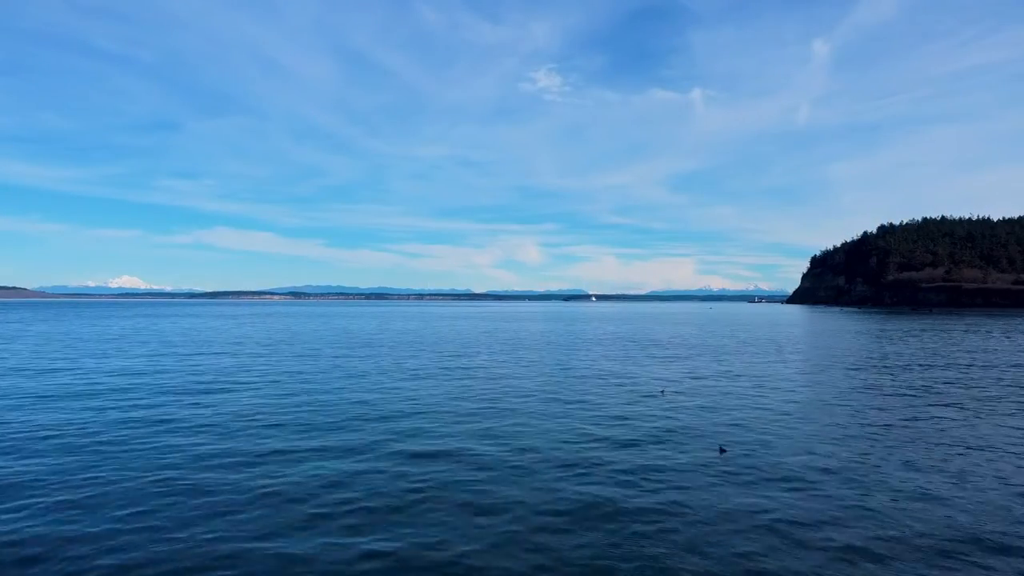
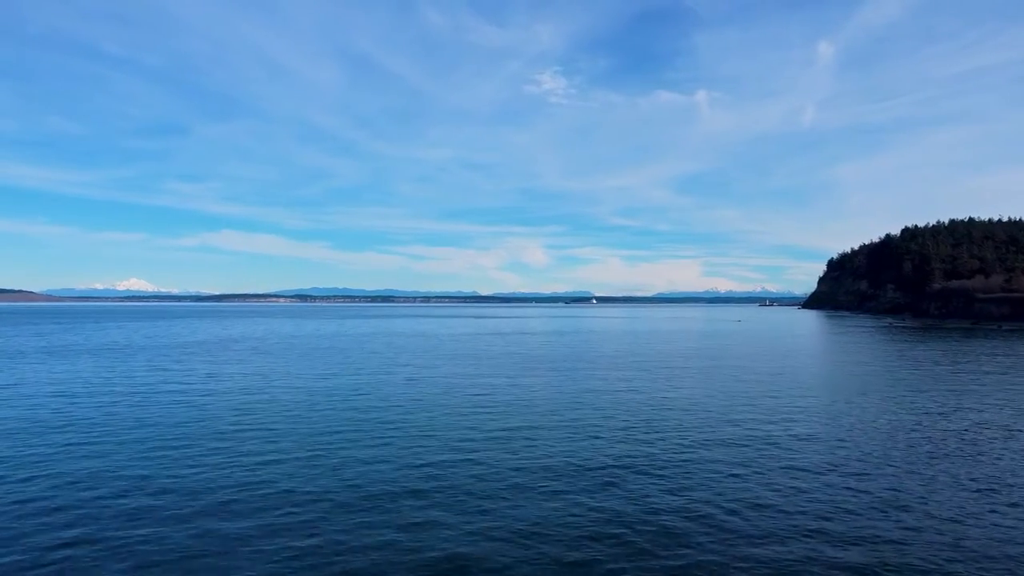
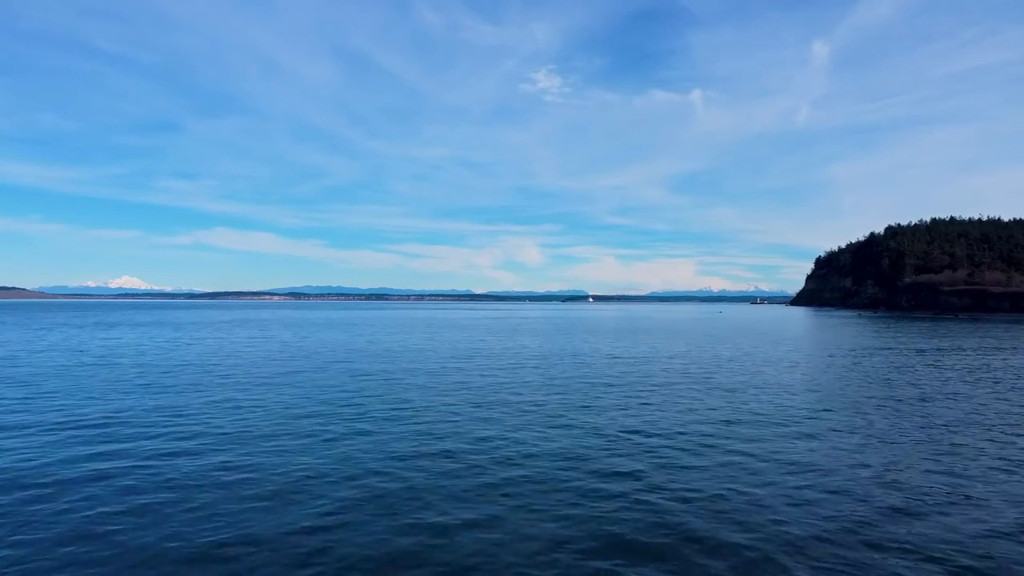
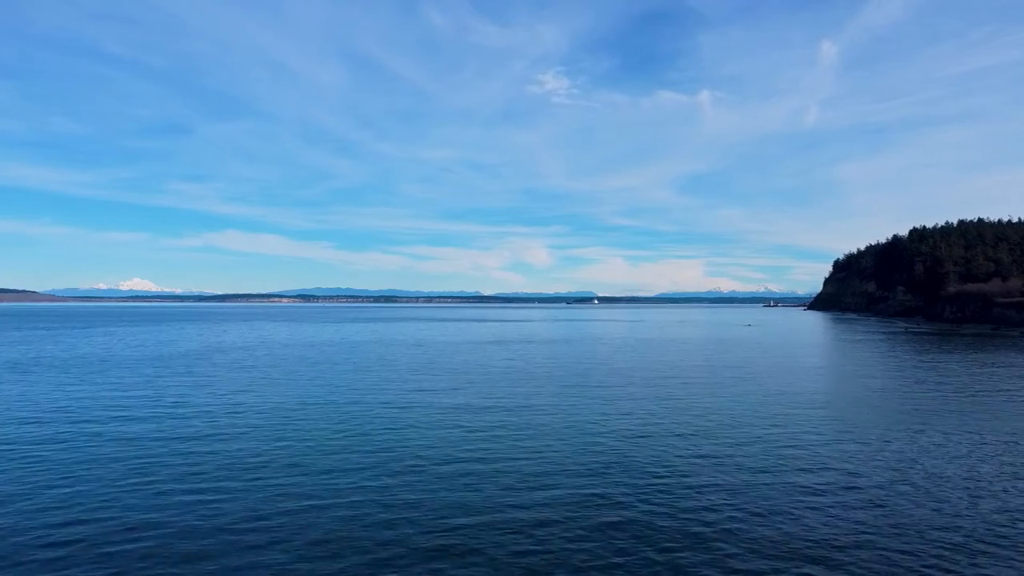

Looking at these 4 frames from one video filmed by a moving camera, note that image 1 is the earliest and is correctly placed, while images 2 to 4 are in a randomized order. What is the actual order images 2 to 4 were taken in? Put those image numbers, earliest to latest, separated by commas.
3, 2, 4
